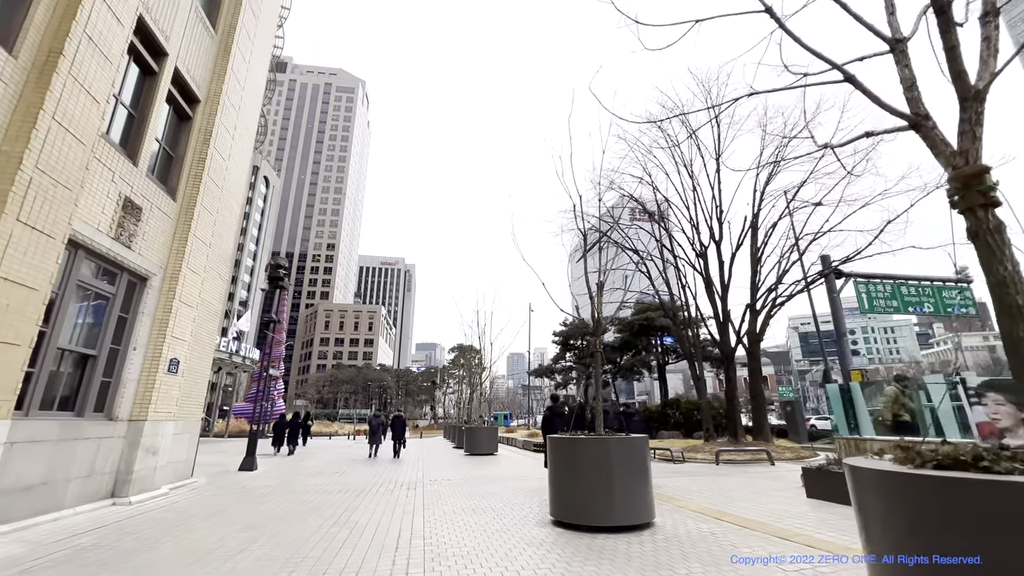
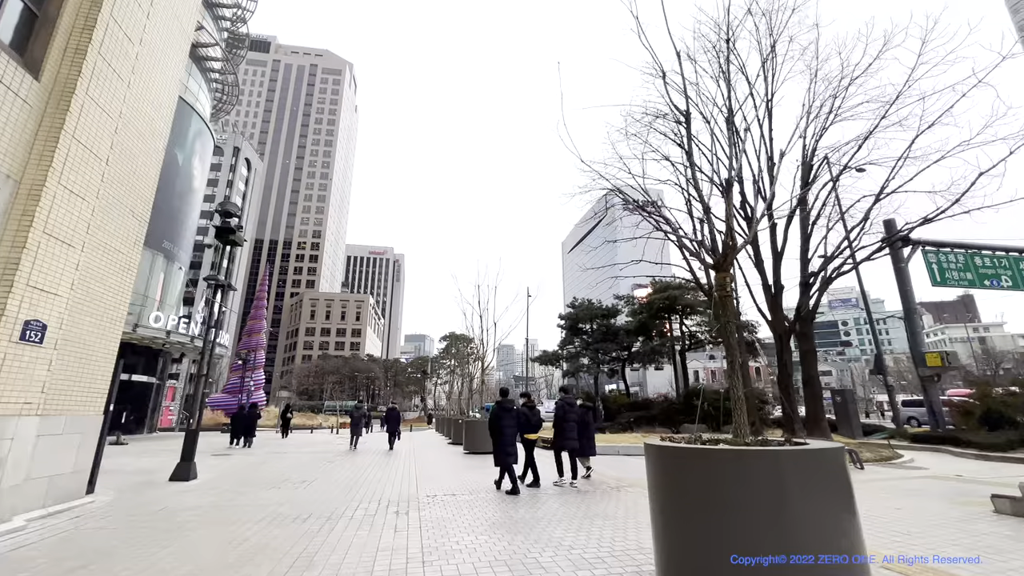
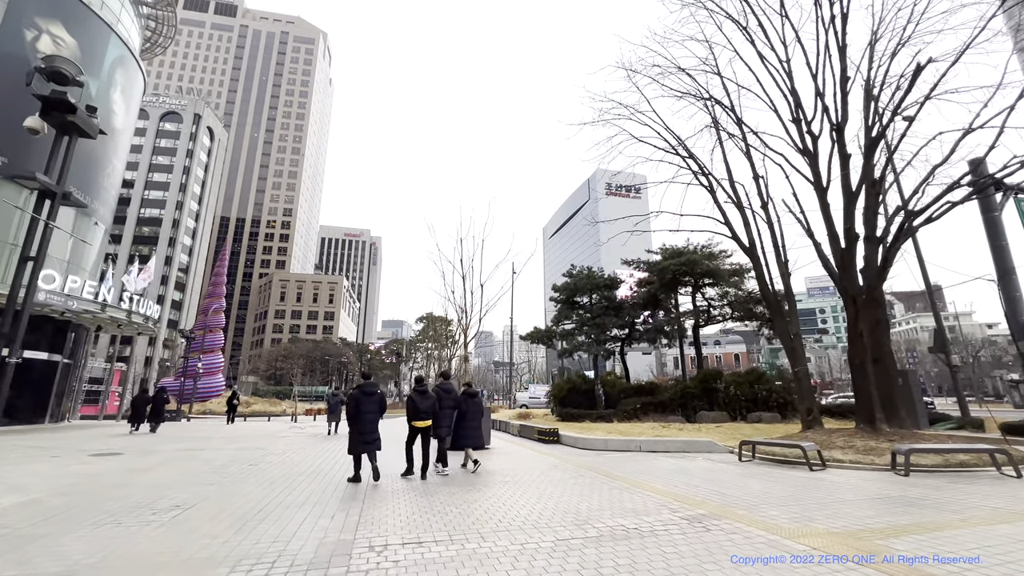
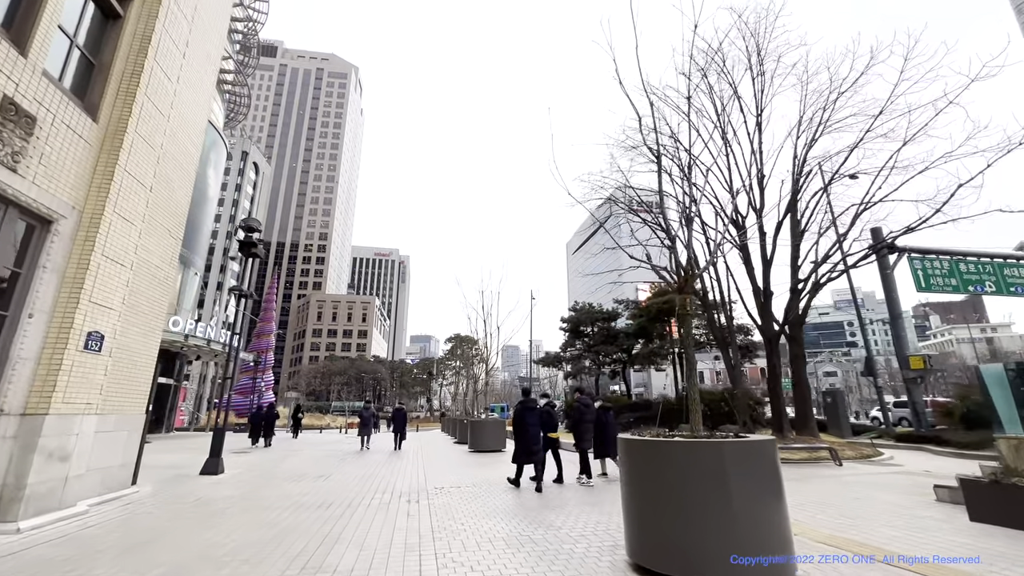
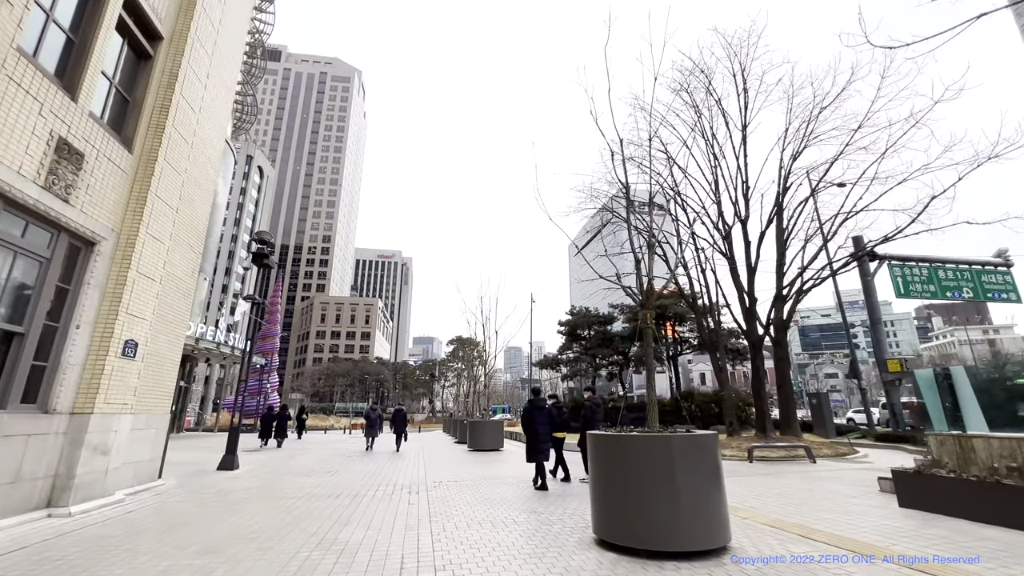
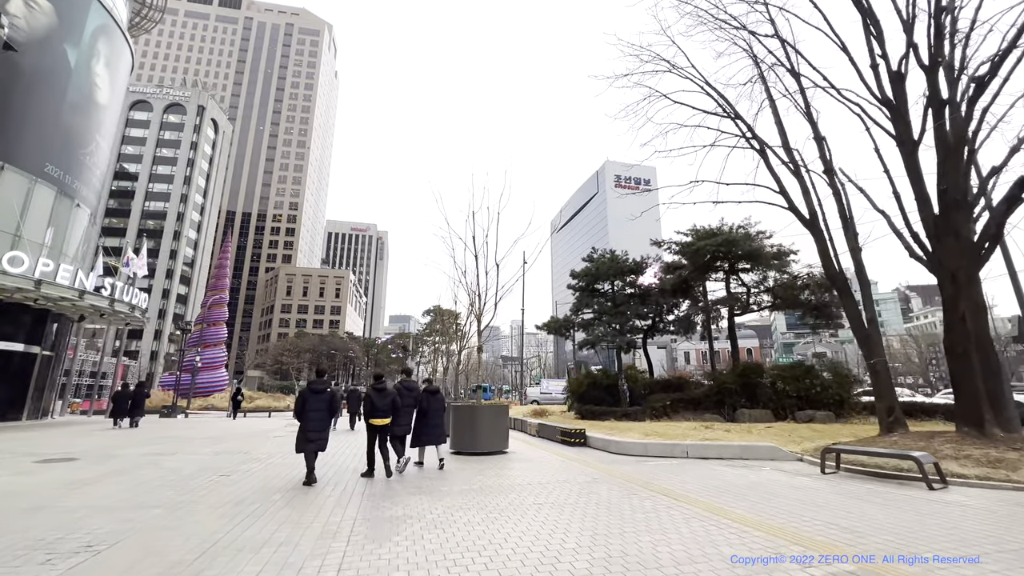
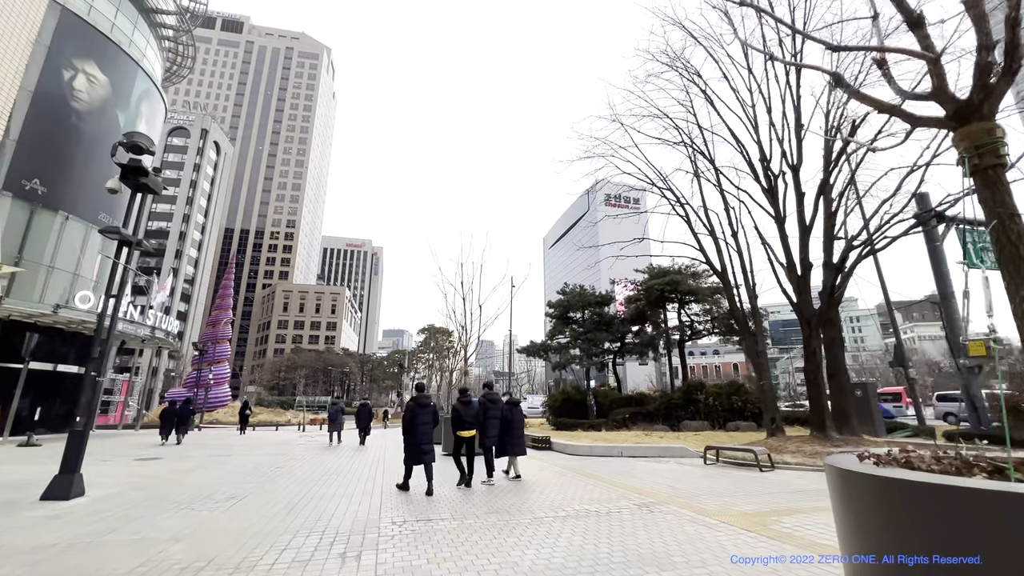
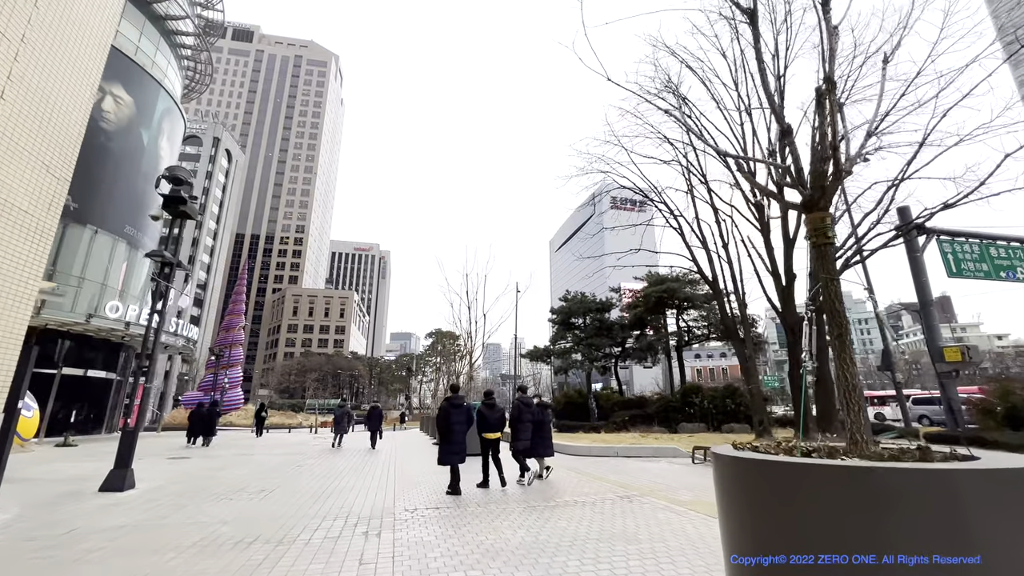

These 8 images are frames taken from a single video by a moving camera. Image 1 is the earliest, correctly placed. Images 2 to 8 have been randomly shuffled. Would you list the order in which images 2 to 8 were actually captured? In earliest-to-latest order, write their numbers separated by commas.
5, 4, 2, 8, 7, 3, 6
